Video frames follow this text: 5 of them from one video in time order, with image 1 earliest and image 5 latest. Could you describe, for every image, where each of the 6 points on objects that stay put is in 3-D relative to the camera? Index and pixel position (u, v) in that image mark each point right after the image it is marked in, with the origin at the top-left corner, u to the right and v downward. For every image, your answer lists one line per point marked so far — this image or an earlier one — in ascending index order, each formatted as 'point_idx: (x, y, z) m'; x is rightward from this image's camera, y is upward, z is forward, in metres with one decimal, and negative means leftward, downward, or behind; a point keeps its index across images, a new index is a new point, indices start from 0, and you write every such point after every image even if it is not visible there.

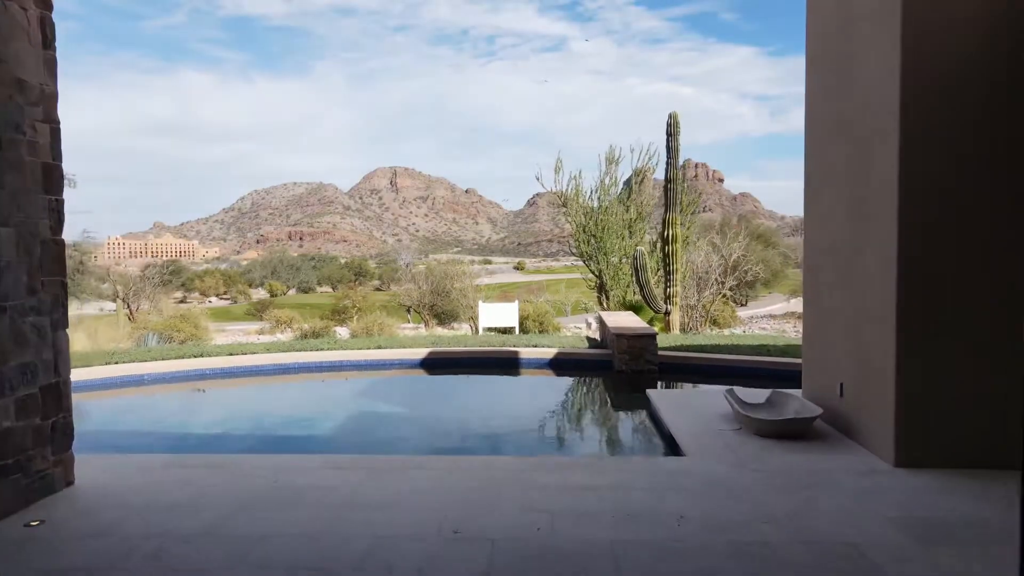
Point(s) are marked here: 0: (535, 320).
0: (+0.6, -0.9, +17.8) m
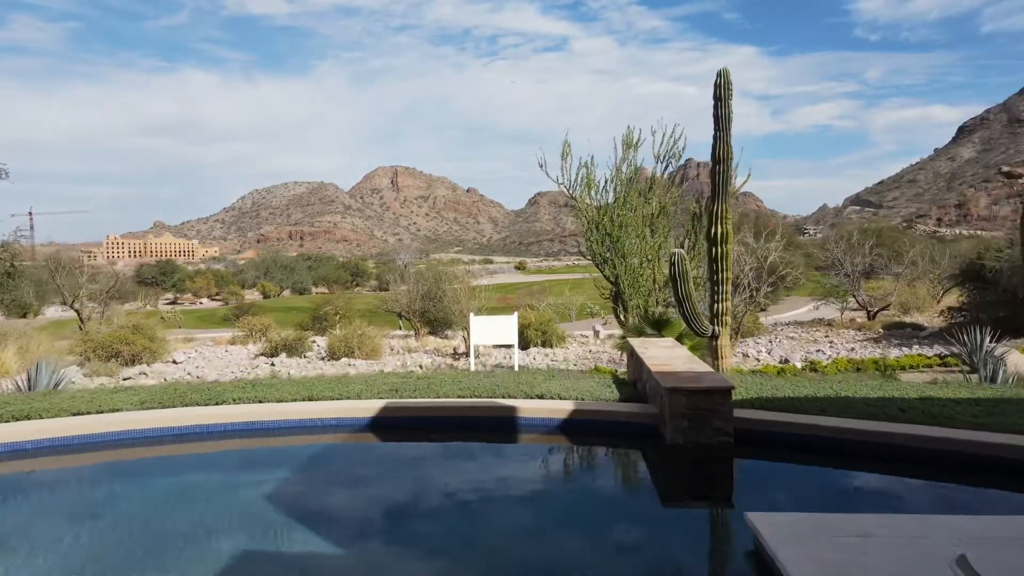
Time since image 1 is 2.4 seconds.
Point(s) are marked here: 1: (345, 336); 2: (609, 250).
0: (+0.6, -1.0, +16.0) m
1: (-3.4, -1.0, +13.3) m
2: (+1.3, +0.5, +9.2) m
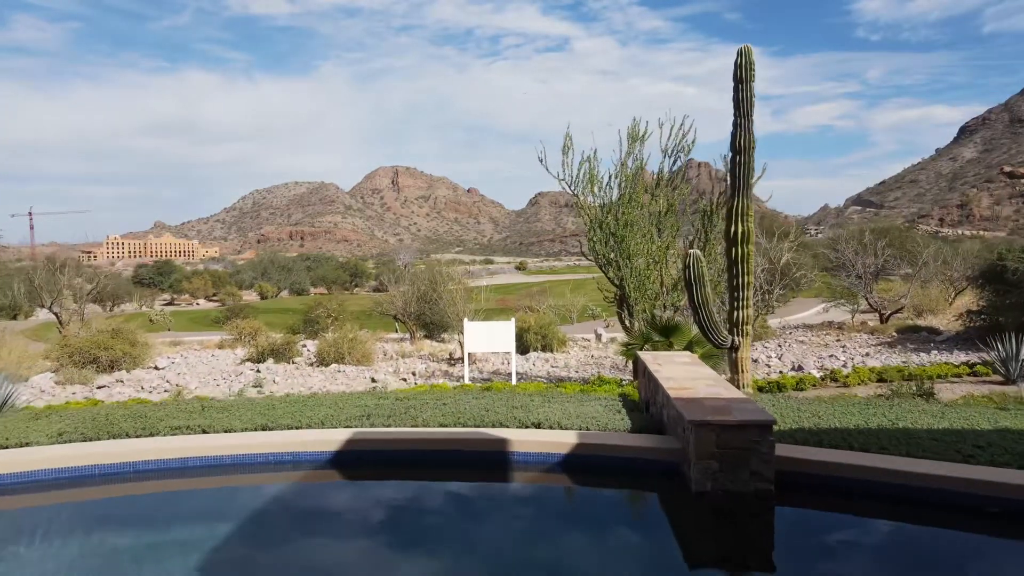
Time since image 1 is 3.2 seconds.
0: (+0.6, -1.0, +15.3) m
1: (-3.4, -1.0, +12.7) m
2: (+1.3, +0.5, +8.5) m
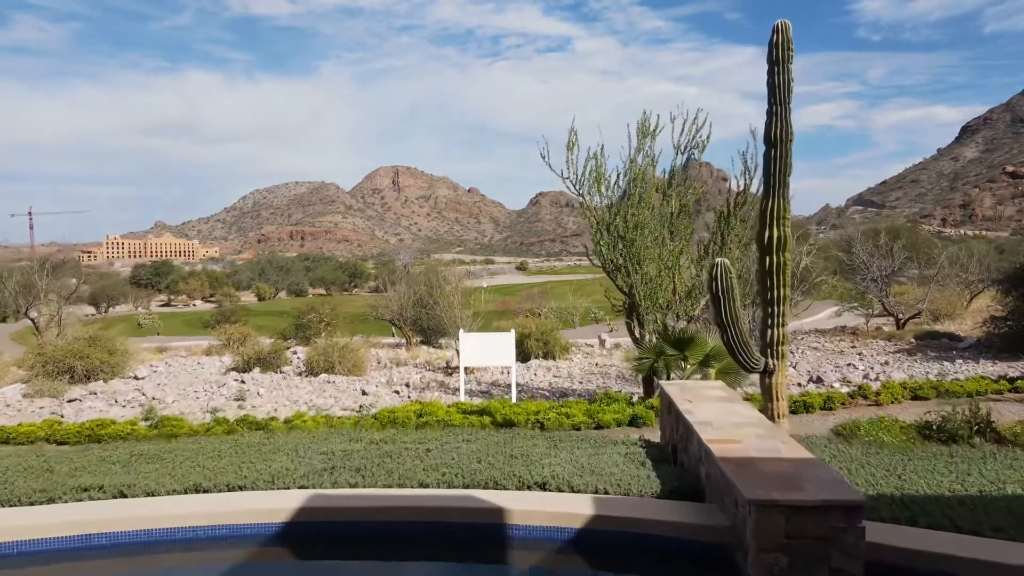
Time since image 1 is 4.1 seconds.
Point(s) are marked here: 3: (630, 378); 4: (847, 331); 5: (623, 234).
0: (+0.6, -1.1, +14.7) m
1: (-3.4, -1.1, +12.0) m
2: (+1.3, +0.4, +7.9) m
3: (+2.0, -1.5, +11.4) m
4: (+8.5, -1.1, +16.9) m
5: (+1.3, +0.6, +7.8) m
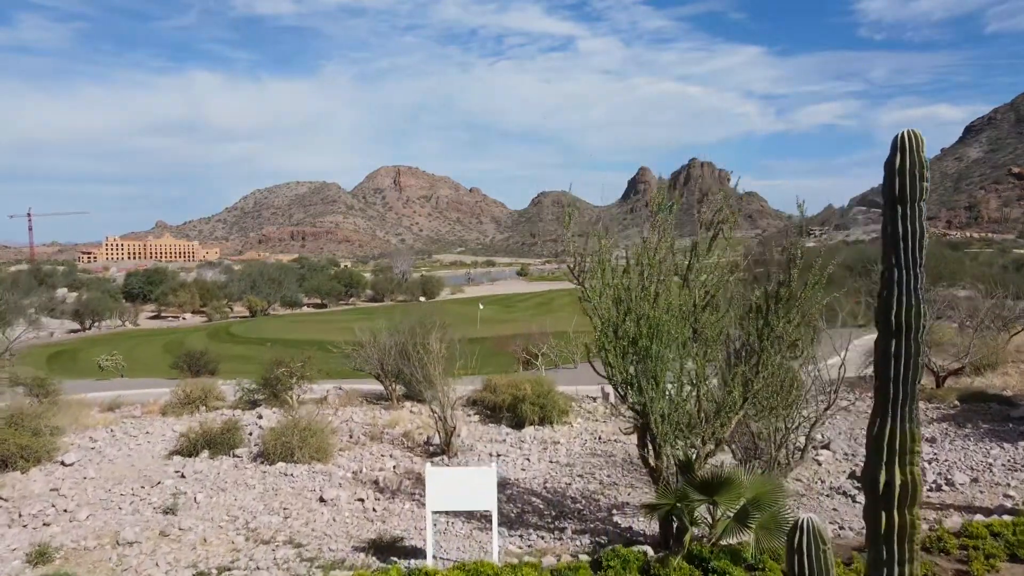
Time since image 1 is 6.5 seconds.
0: (+0.4, -2.2, +13.0) m
1: (-3.6, -2.2, +10.3) m
2: (+1.1, -0.7, +6.2) m
3: (+1.8, -2.6, +9.7) m
4: (+8.4, -2.2, +15.2) m
5: (+1.1, -0.5, +6.1) m
